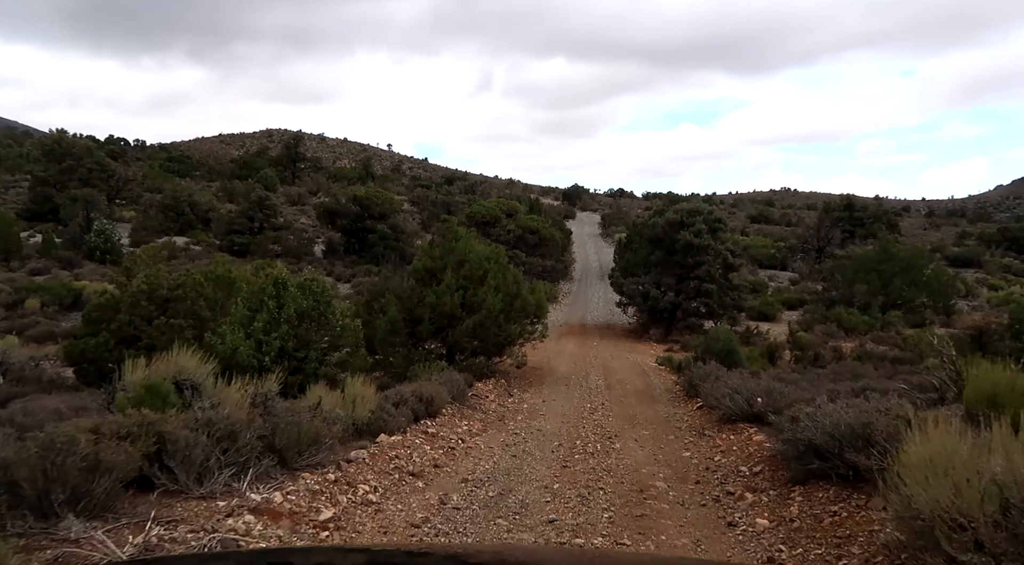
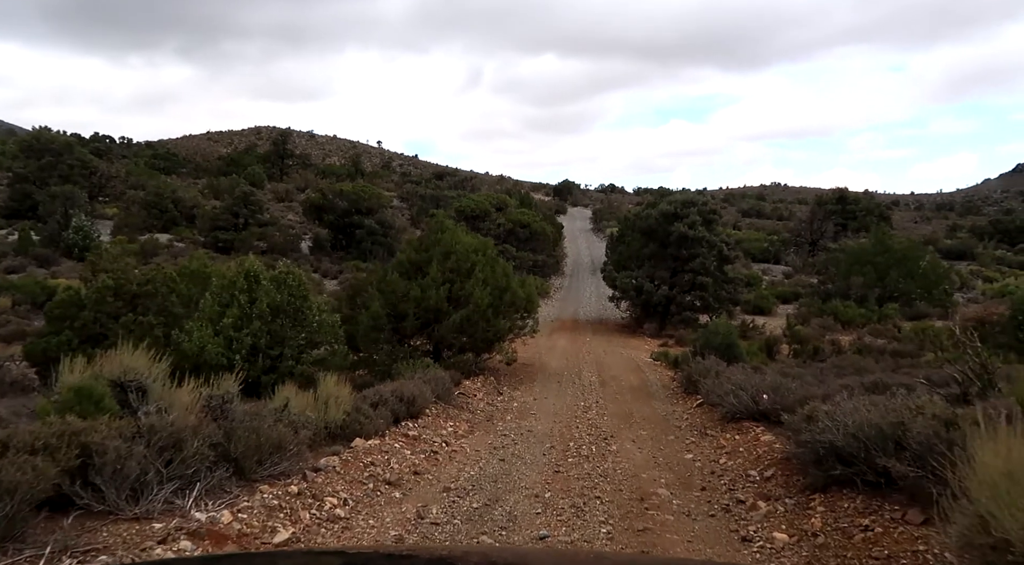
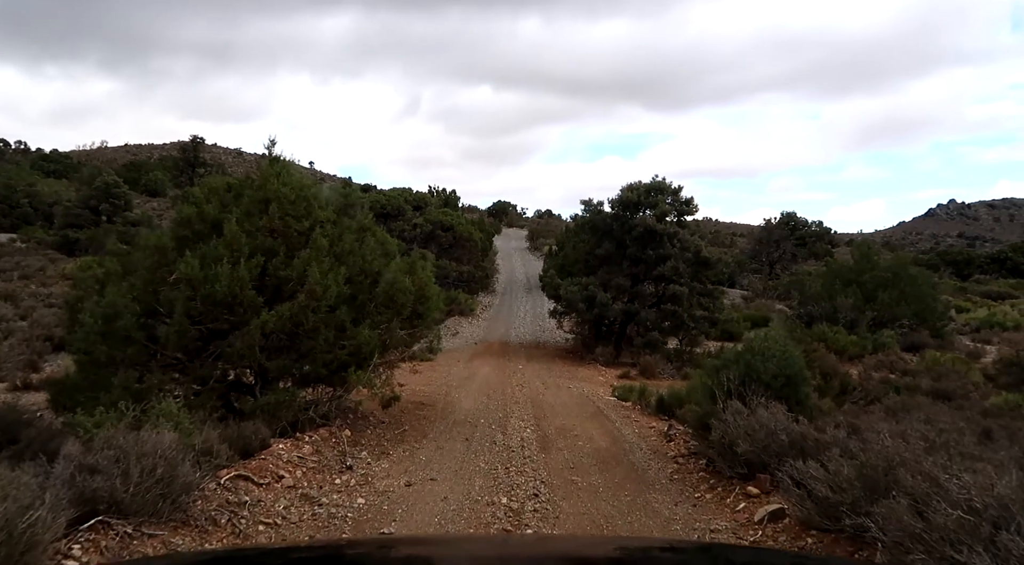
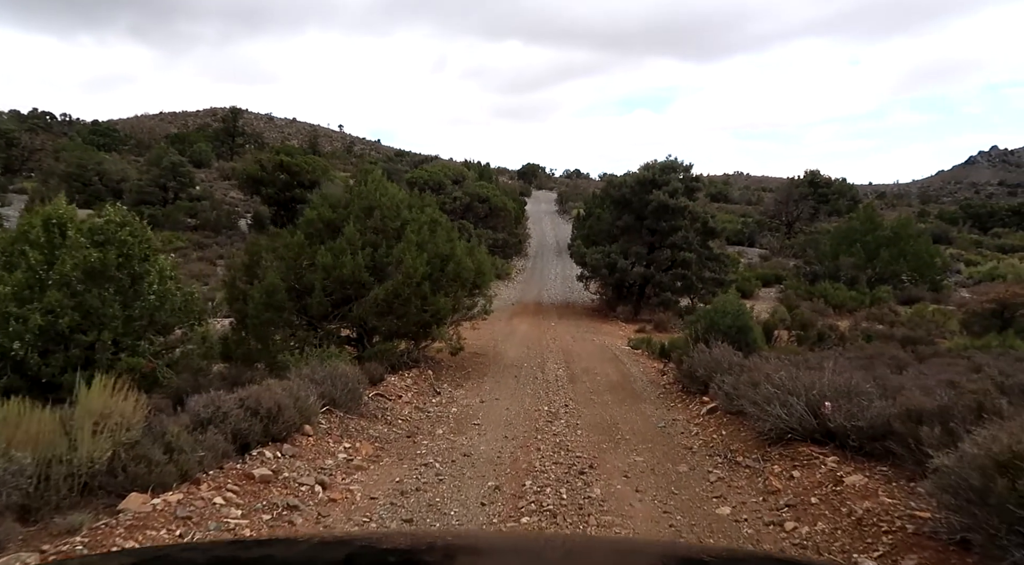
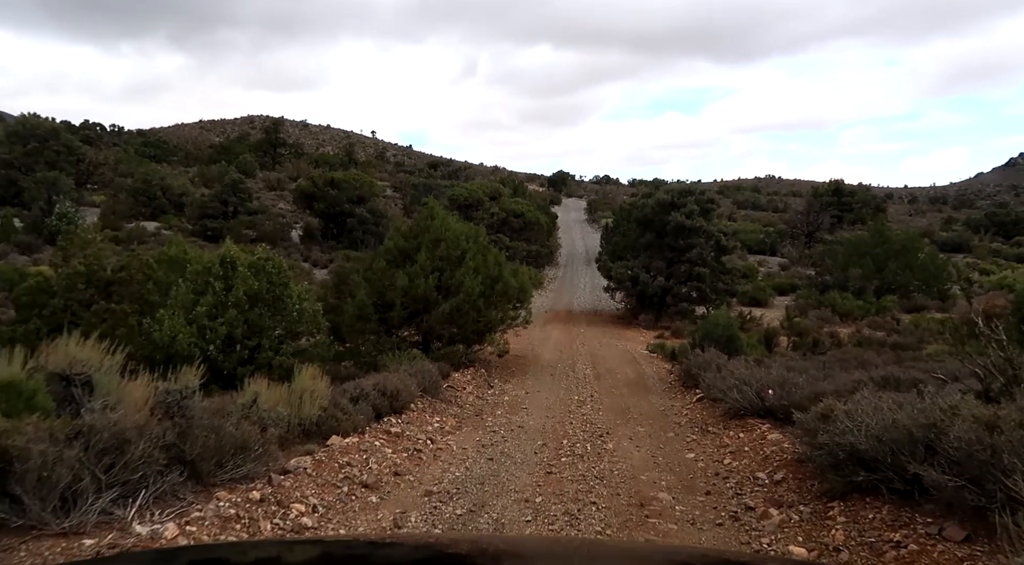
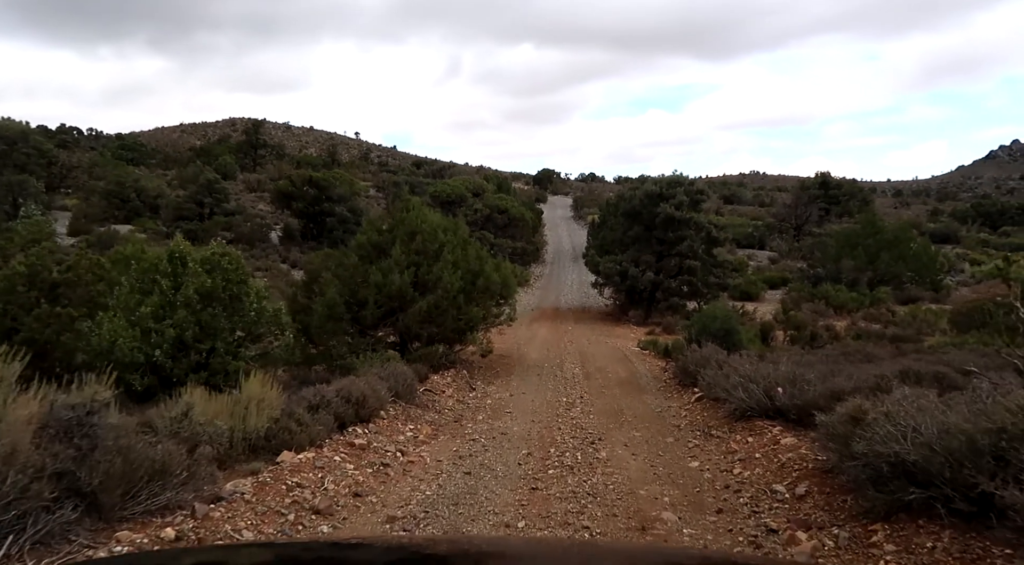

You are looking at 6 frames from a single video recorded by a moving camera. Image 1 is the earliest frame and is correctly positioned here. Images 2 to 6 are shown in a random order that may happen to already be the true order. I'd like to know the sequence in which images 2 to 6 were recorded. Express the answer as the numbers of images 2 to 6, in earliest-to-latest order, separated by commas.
2, 5, 6, 4, 3
